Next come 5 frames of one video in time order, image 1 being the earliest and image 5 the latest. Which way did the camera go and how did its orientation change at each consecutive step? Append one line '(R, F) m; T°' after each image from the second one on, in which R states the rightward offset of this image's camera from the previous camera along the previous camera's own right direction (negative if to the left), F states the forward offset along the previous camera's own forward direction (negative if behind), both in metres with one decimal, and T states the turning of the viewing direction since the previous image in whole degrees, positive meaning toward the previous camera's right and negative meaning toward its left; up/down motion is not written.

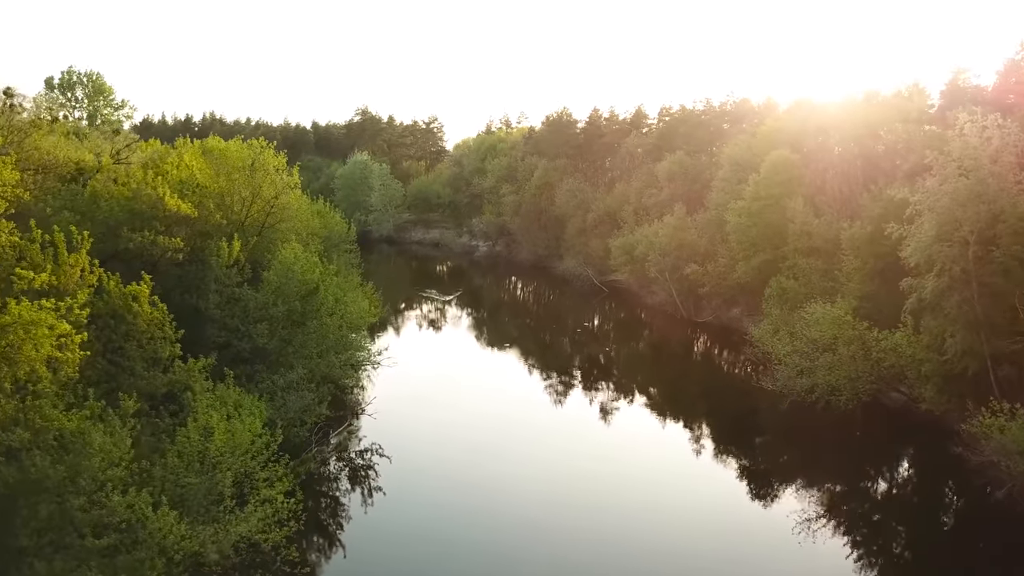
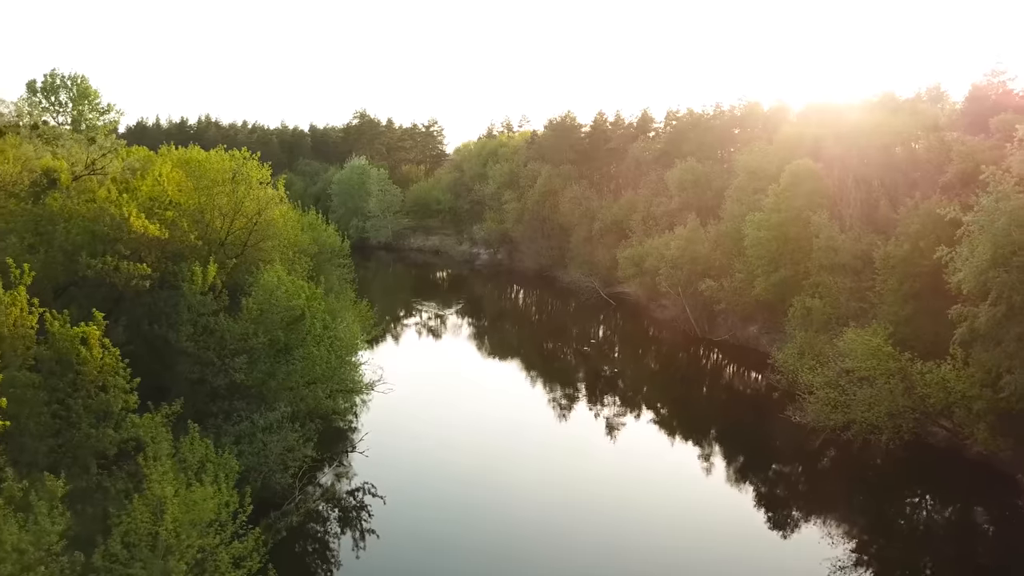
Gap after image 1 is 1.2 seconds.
(-0.1, +2.3) m; 0°
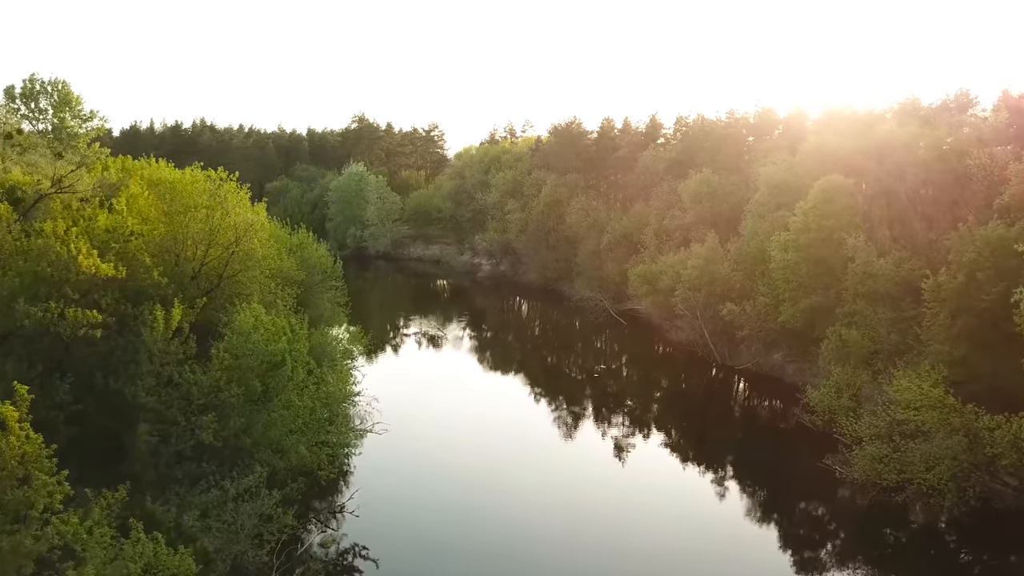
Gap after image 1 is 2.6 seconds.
(-0.2, +2.8) m; 0°
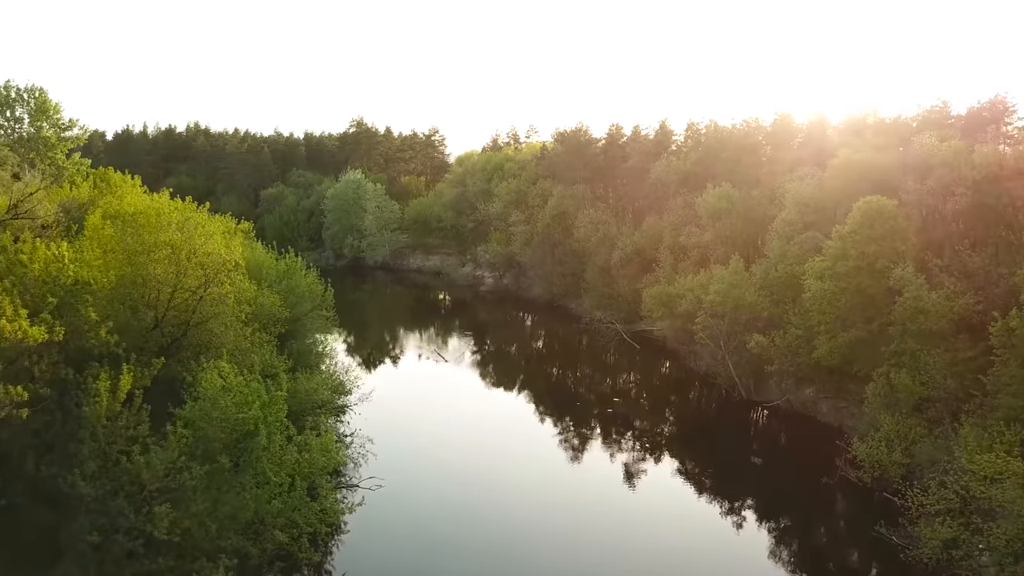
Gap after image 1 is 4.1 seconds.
(-0.2, +3.0) m; 0°
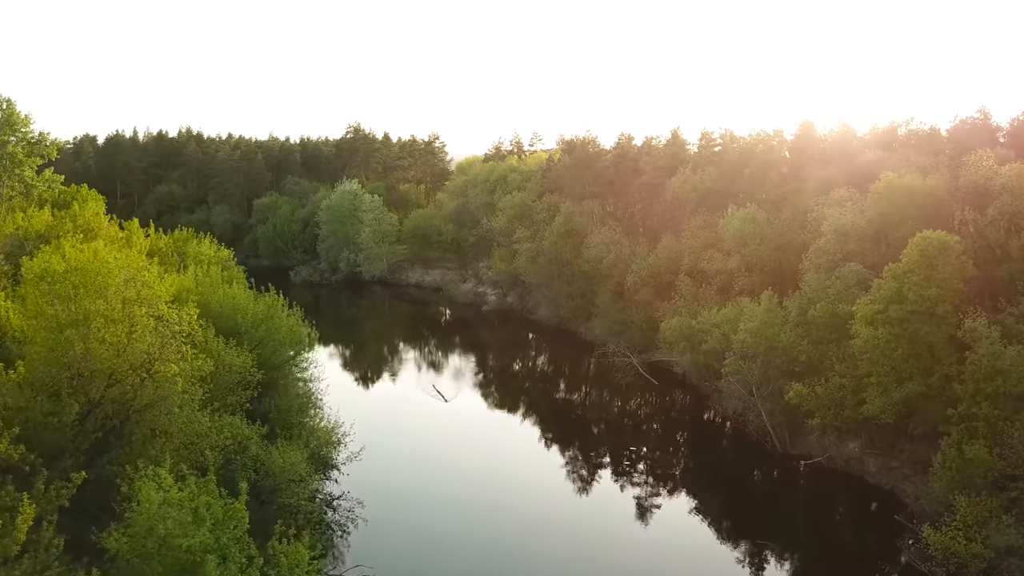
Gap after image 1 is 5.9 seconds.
(-0.2, +3.6) m; 0°
